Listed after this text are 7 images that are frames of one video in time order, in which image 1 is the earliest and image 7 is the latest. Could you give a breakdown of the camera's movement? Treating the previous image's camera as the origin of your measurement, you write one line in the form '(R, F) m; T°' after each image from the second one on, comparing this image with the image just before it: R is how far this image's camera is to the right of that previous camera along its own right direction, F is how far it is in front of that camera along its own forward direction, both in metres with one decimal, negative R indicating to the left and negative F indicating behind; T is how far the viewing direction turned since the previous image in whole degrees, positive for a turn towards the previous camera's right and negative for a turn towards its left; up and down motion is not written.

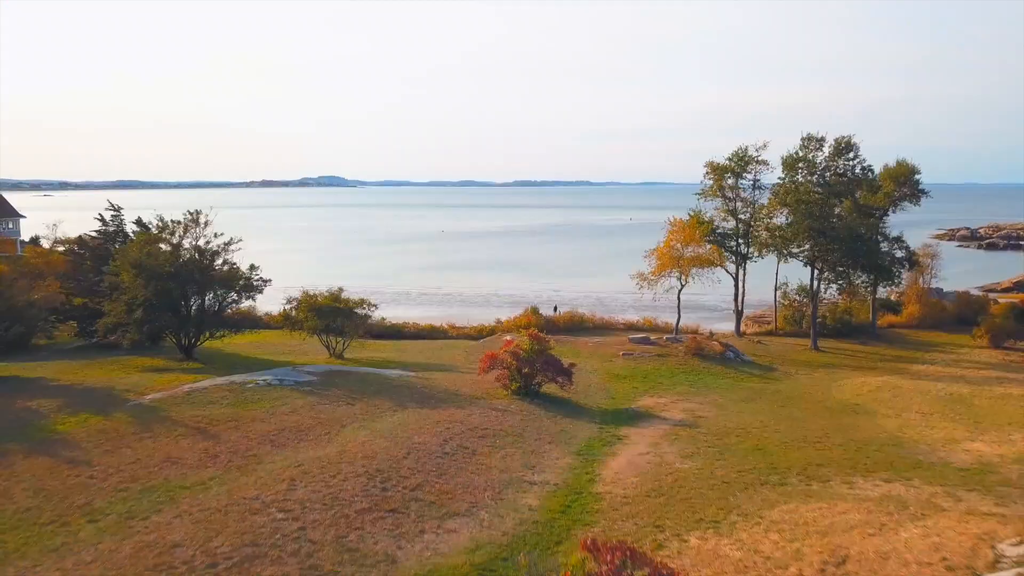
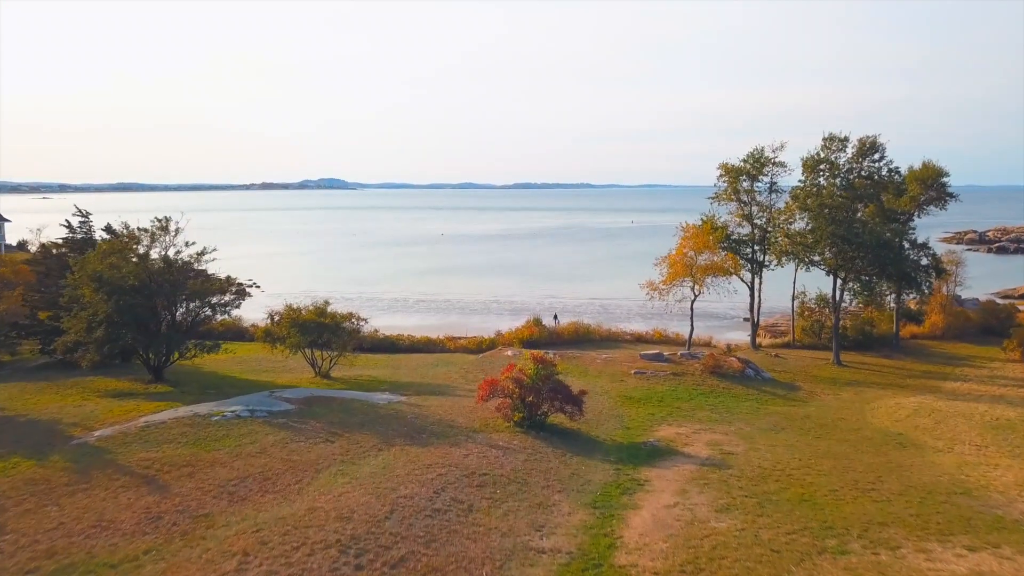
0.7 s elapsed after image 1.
(0.0, +2.1) m; 0°
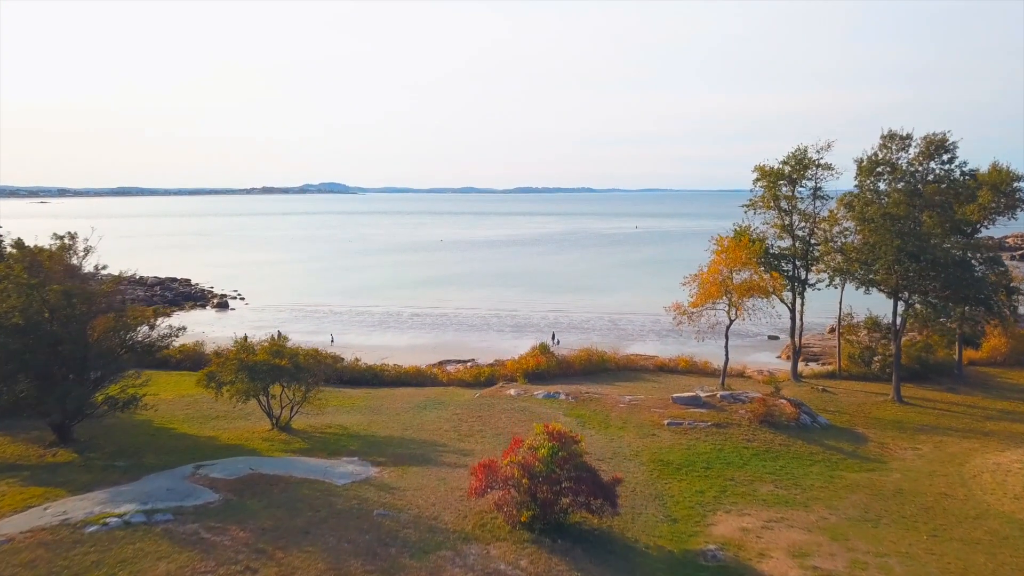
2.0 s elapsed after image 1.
(-0.1, +4.5) m; 0°
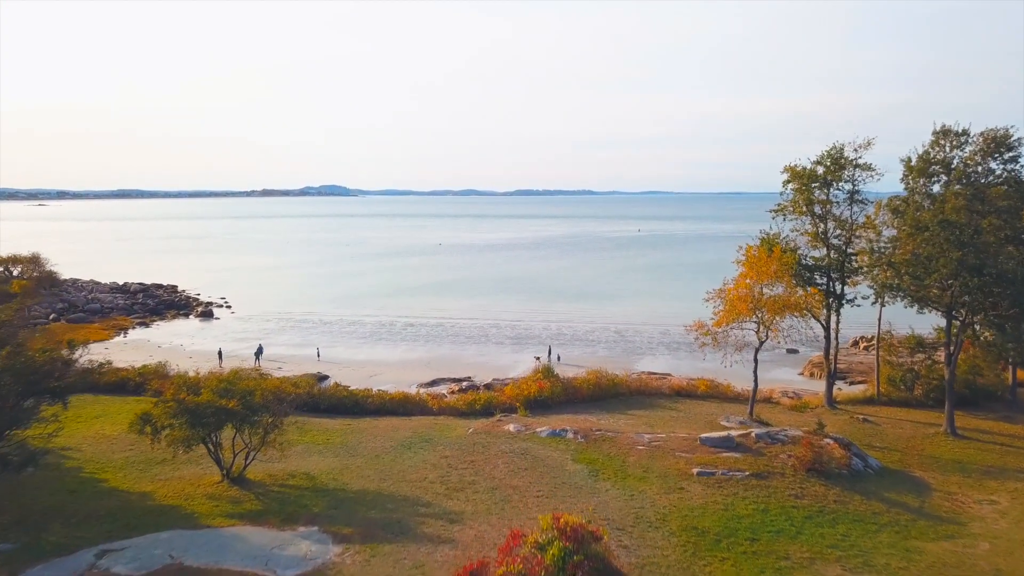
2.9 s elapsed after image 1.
(0.0, +3.2) m; 0°
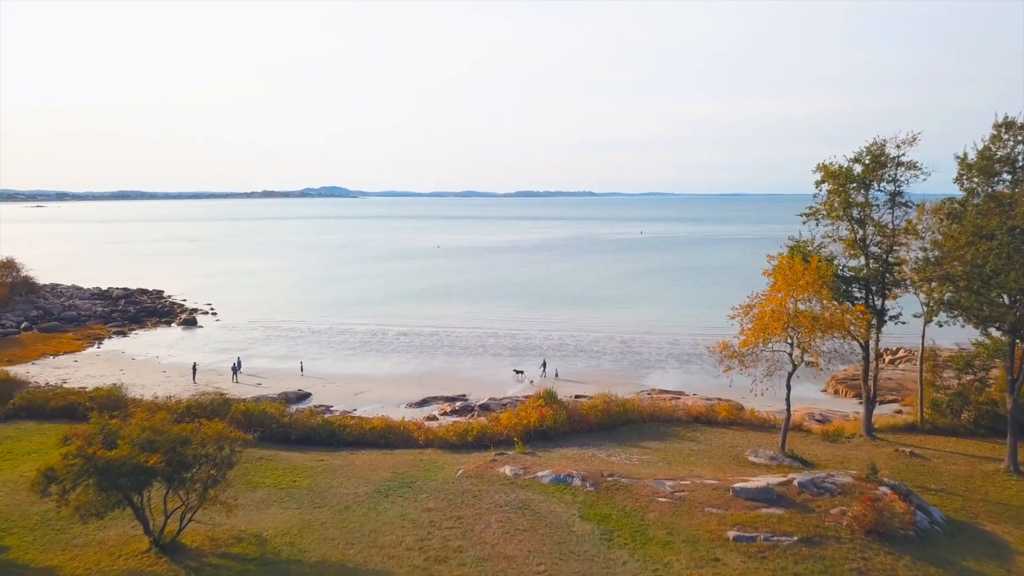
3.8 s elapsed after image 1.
(+0.1, +2.9) m; 0°
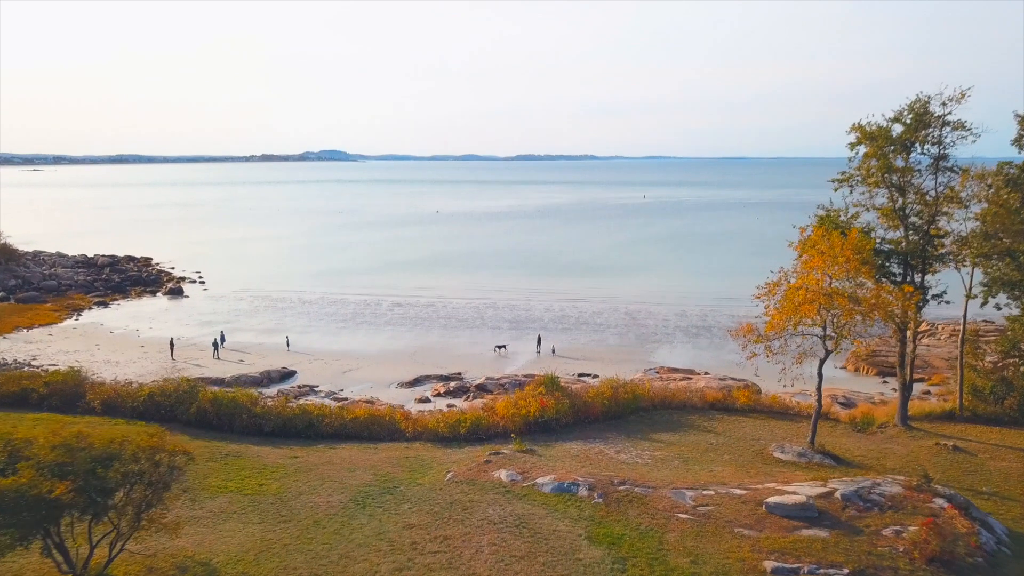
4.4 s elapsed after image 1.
(+0.1, +2.3) m; 0°
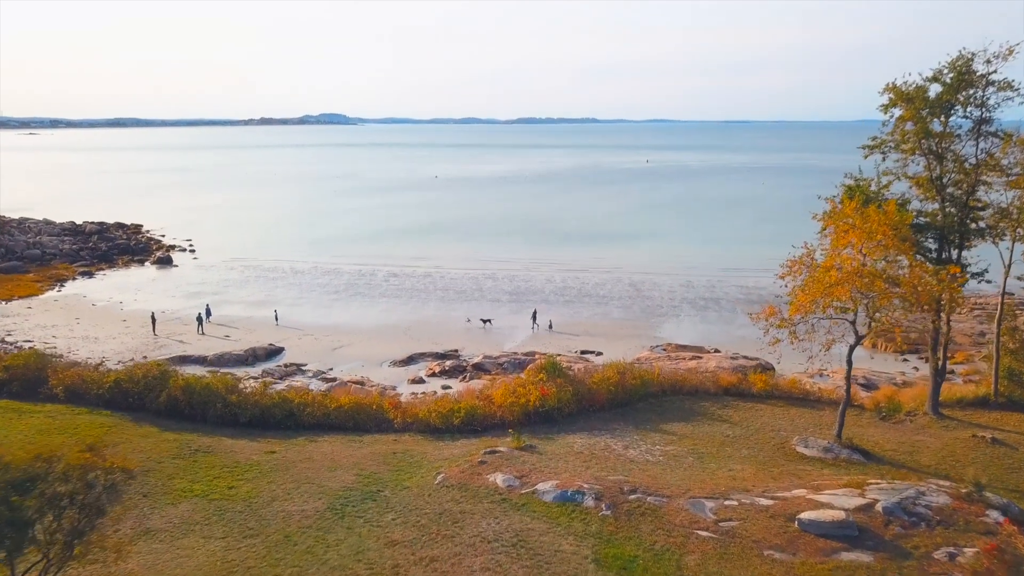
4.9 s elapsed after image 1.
(+0.1, +1.7) m; 0°
